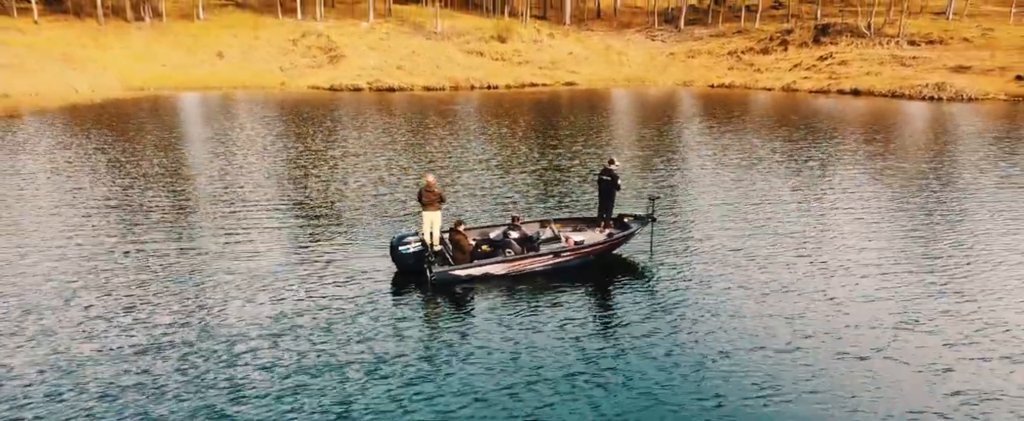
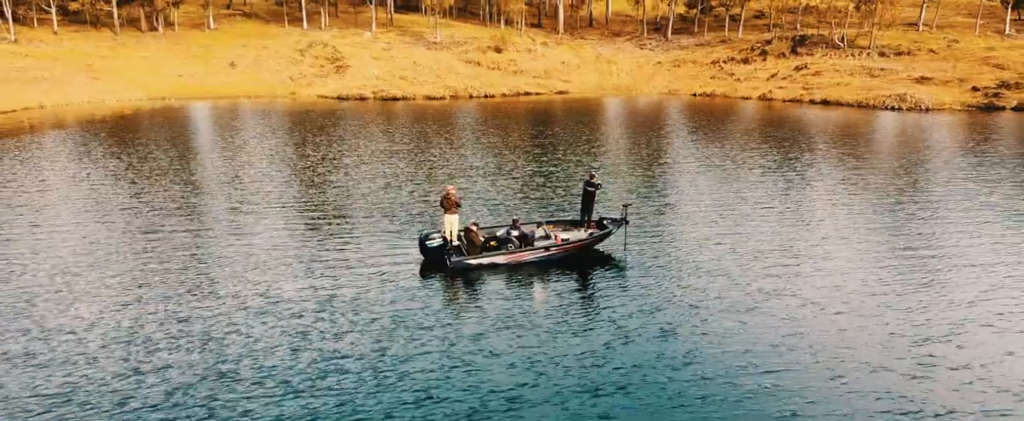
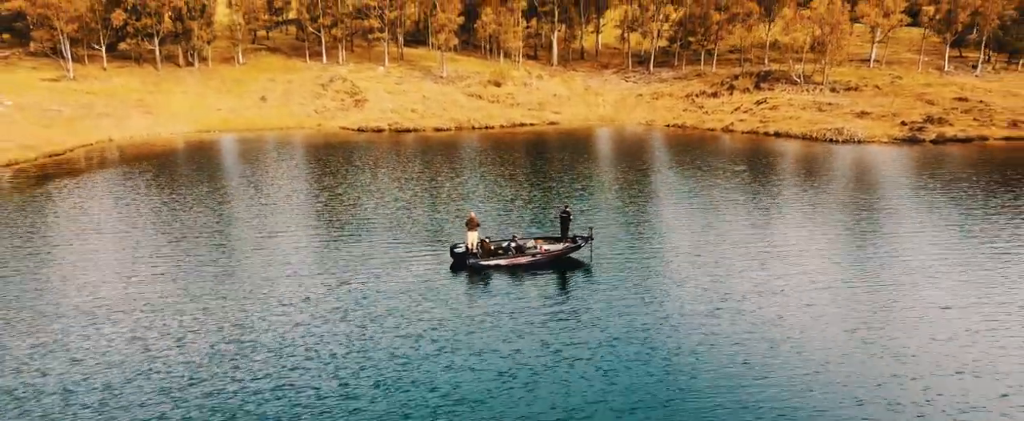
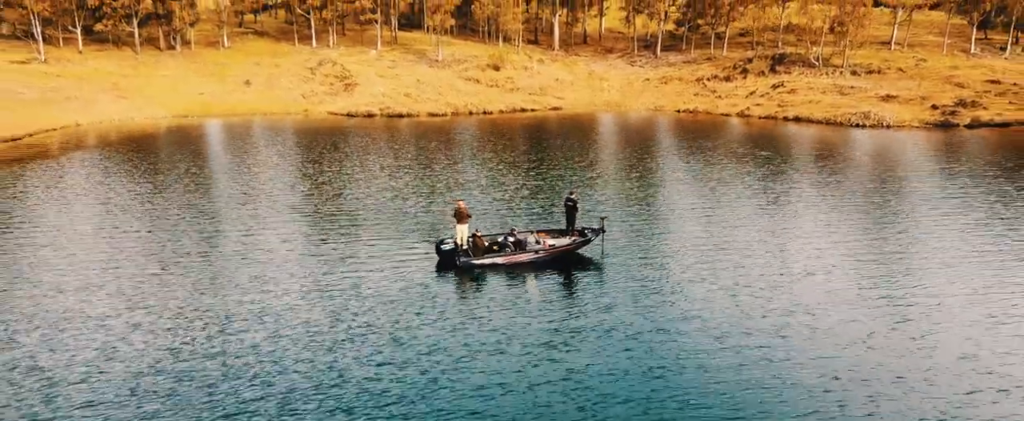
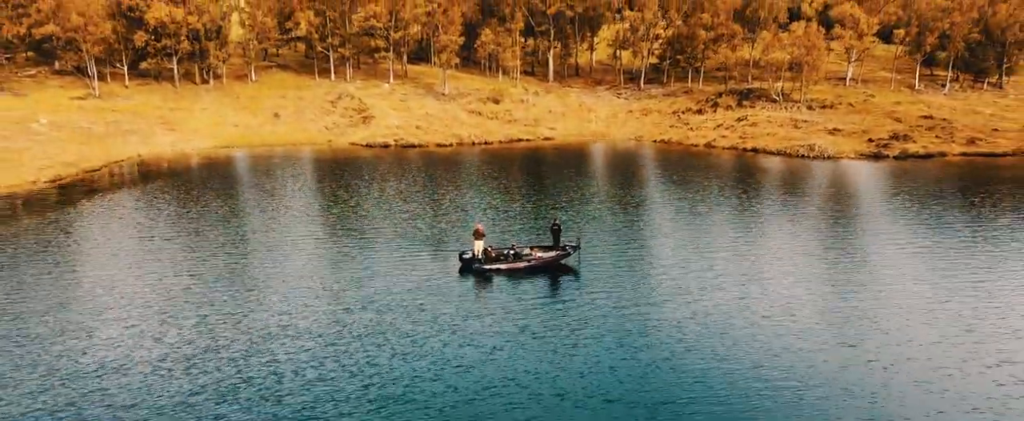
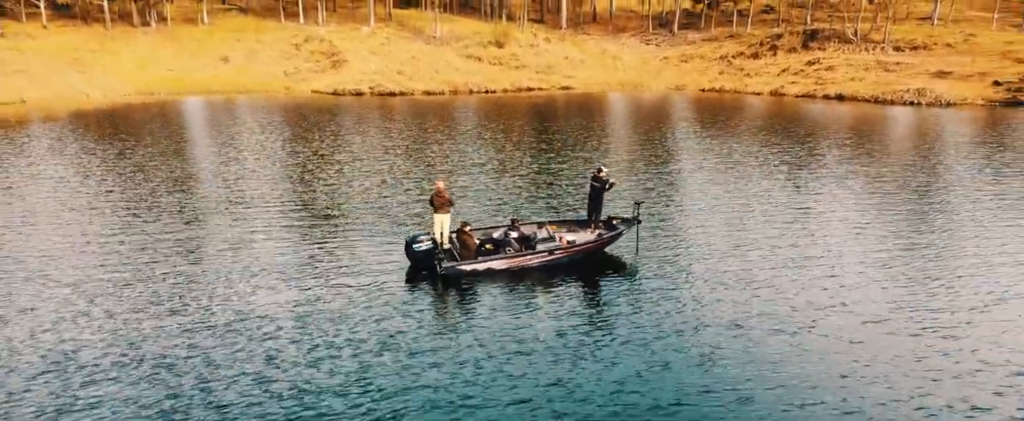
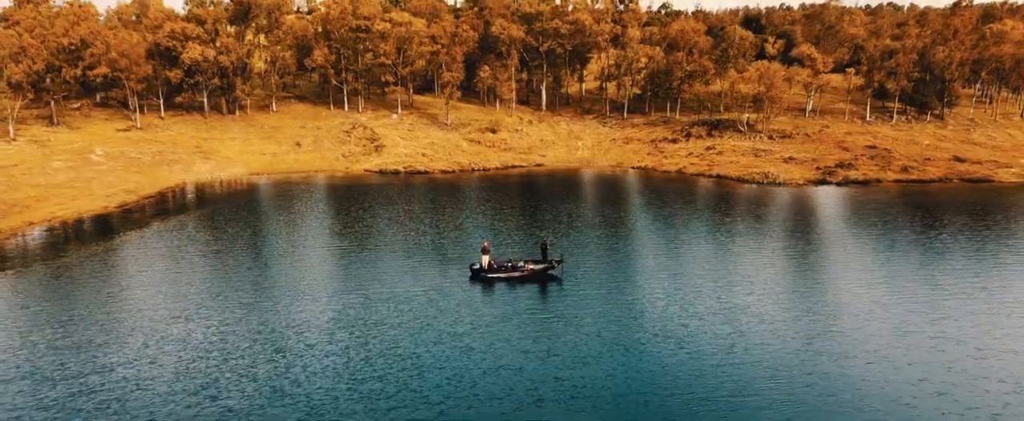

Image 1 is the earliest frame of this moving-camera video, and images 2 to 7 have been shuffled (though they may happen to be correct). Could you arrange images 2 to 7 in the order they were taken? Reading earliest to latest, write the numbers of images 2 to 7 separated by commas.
6, 2, 4, 3, 5, 7
